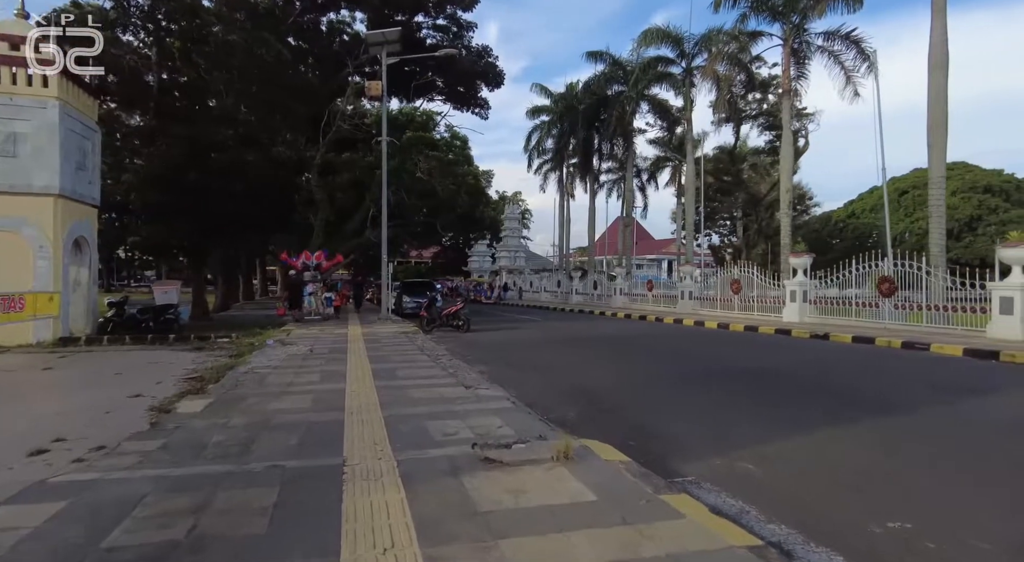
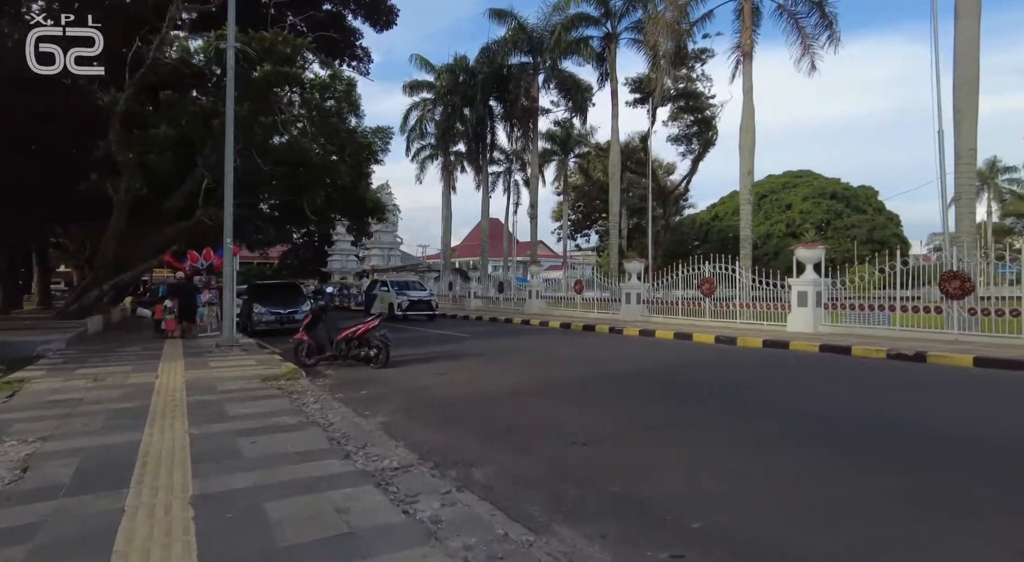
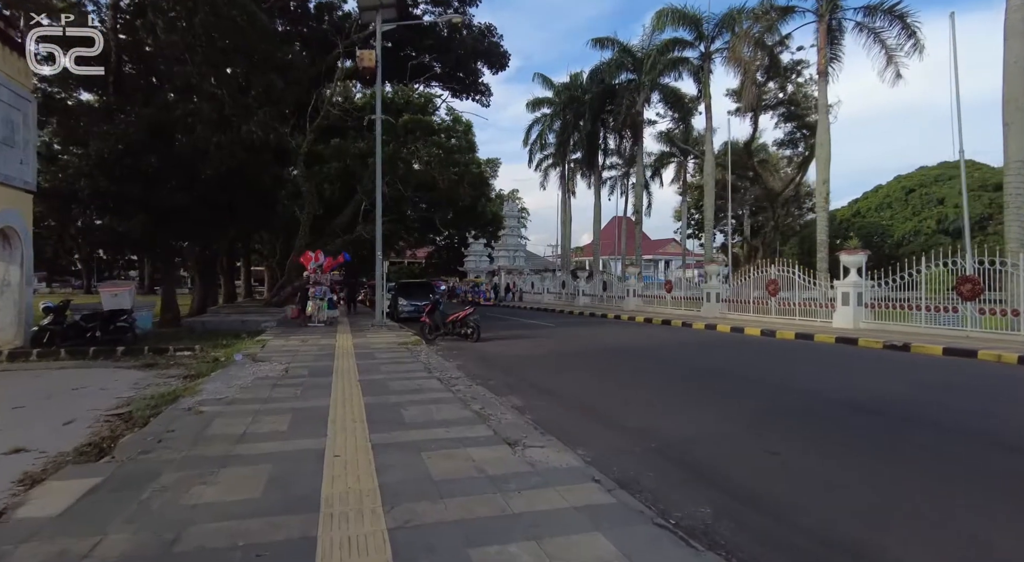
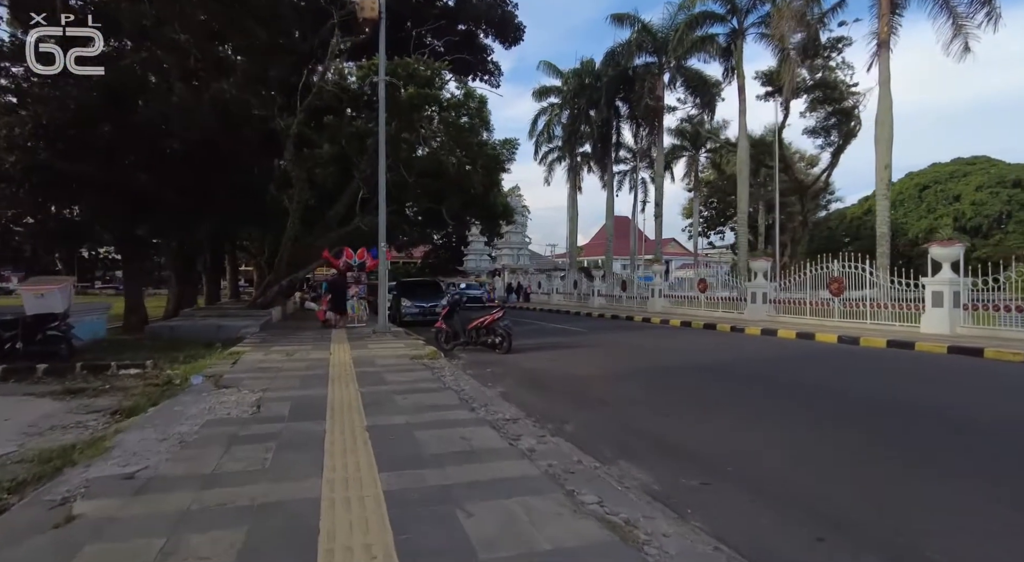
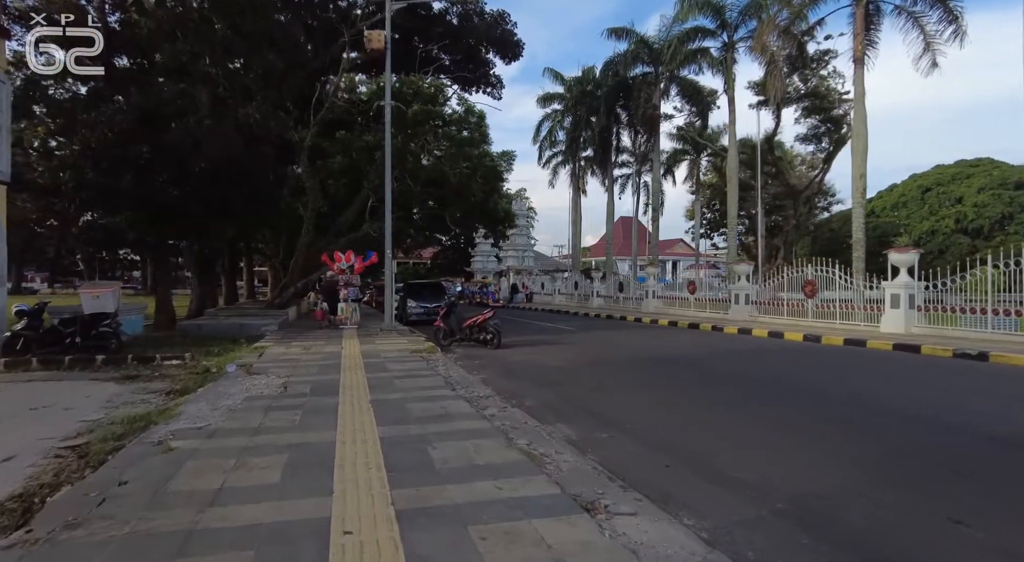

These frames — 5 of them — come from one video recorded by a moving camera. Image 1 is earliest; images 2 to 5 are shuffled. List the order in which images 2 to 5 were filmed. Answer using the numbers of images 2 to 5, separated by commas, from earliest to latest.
3, 5, 4, 2
